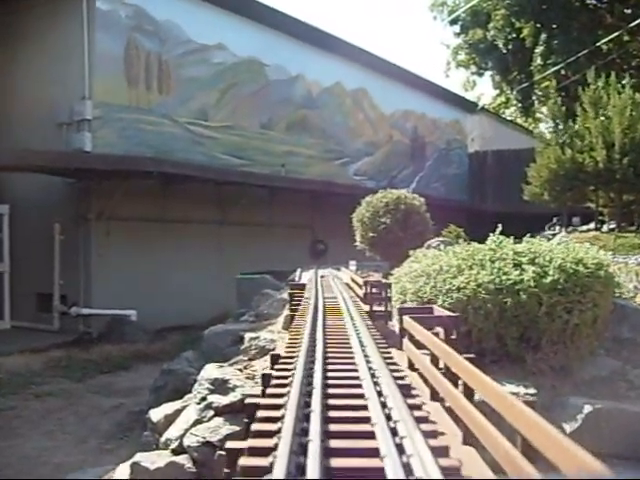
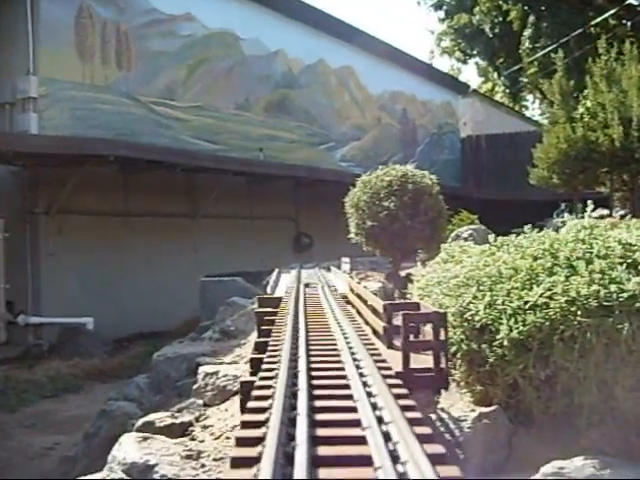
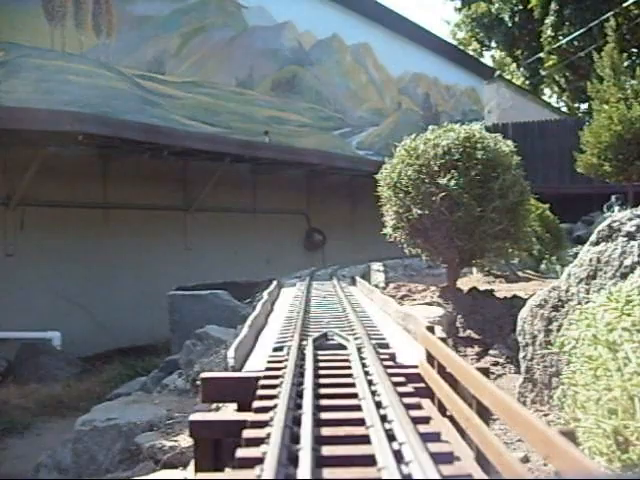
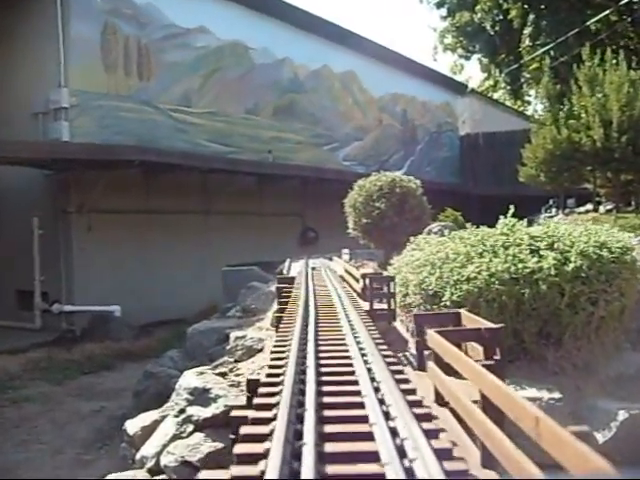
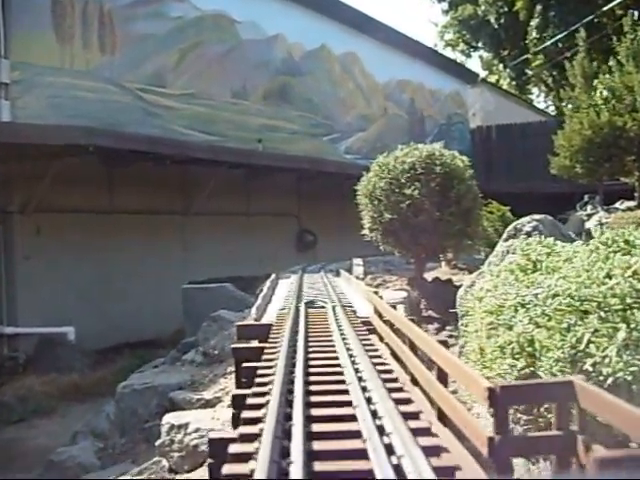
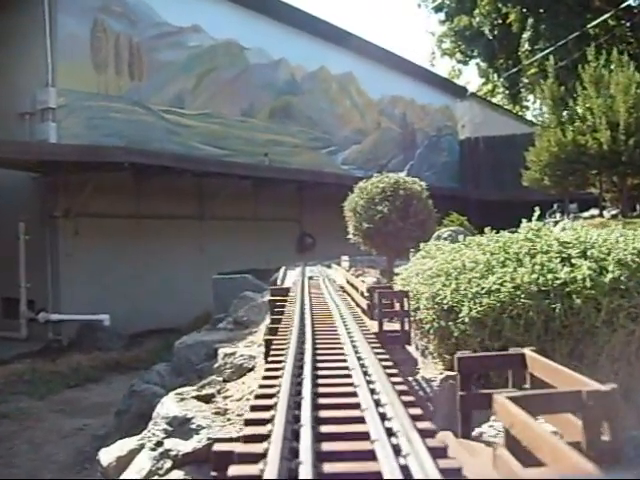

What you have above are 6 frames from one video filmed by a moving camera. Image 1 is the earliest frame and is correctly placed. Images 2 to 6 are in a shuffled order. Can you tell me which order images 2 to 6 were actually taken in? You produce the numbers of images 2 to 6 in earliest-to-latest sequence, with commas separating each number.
4, 6, 2, 5, 3
